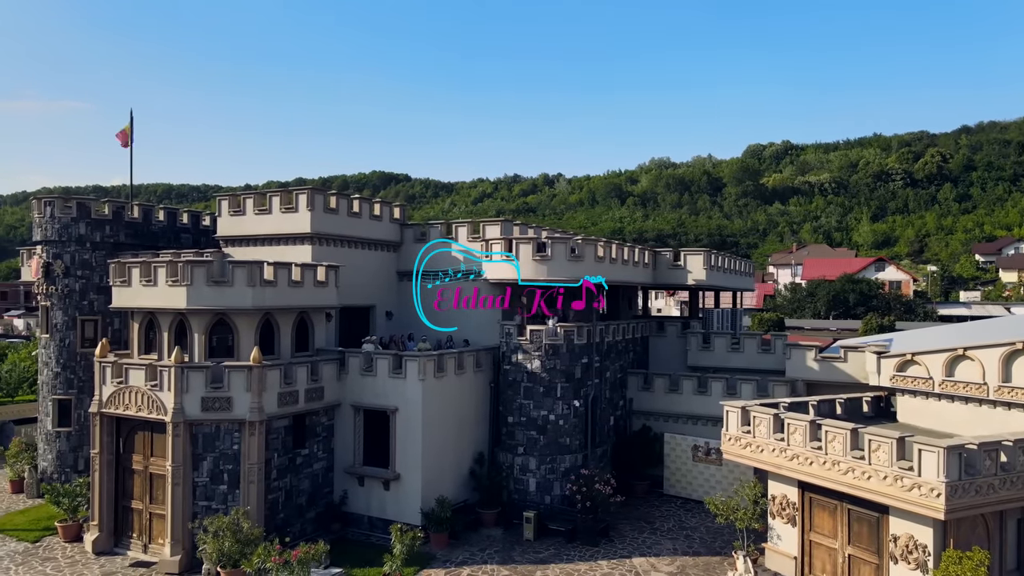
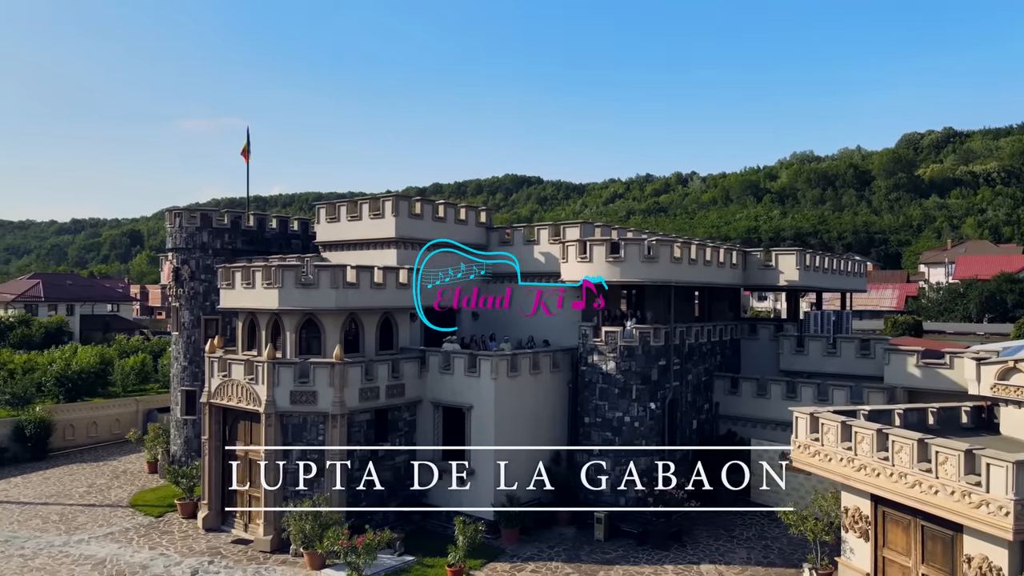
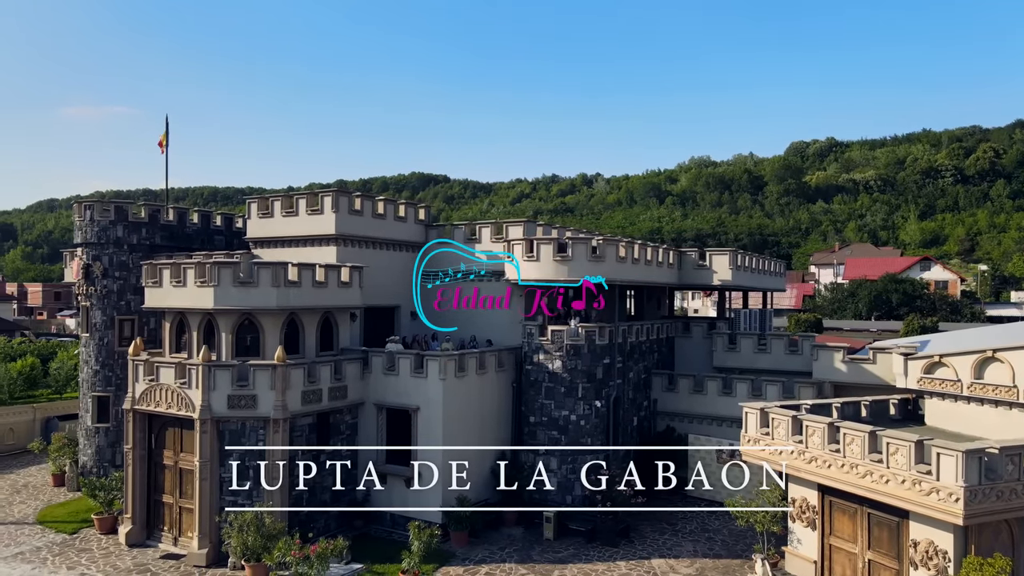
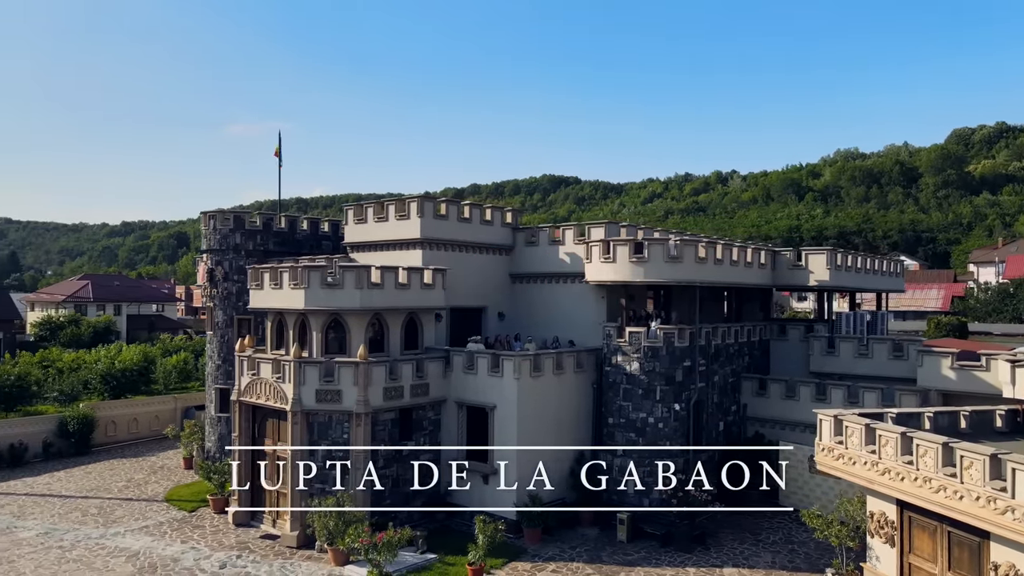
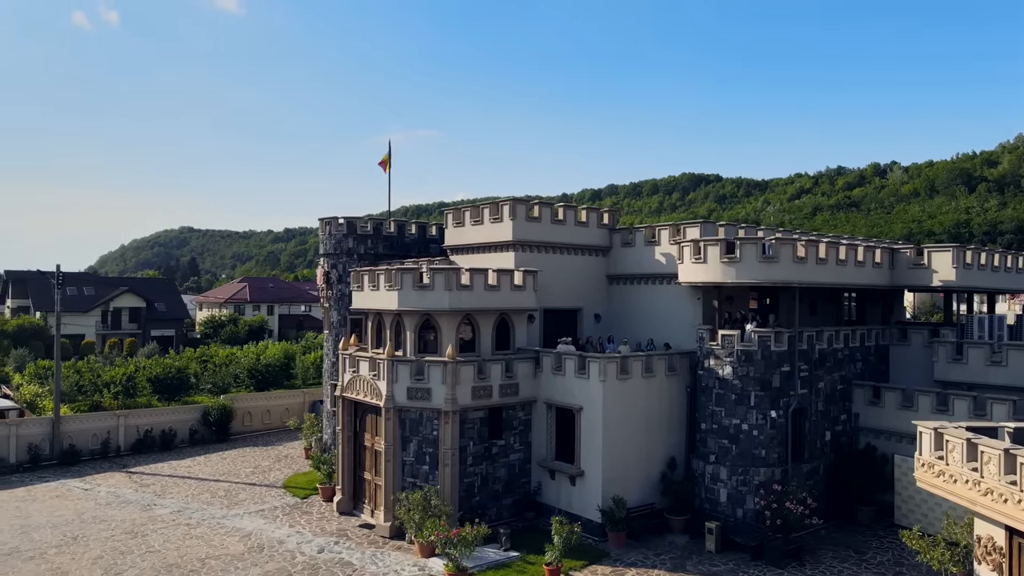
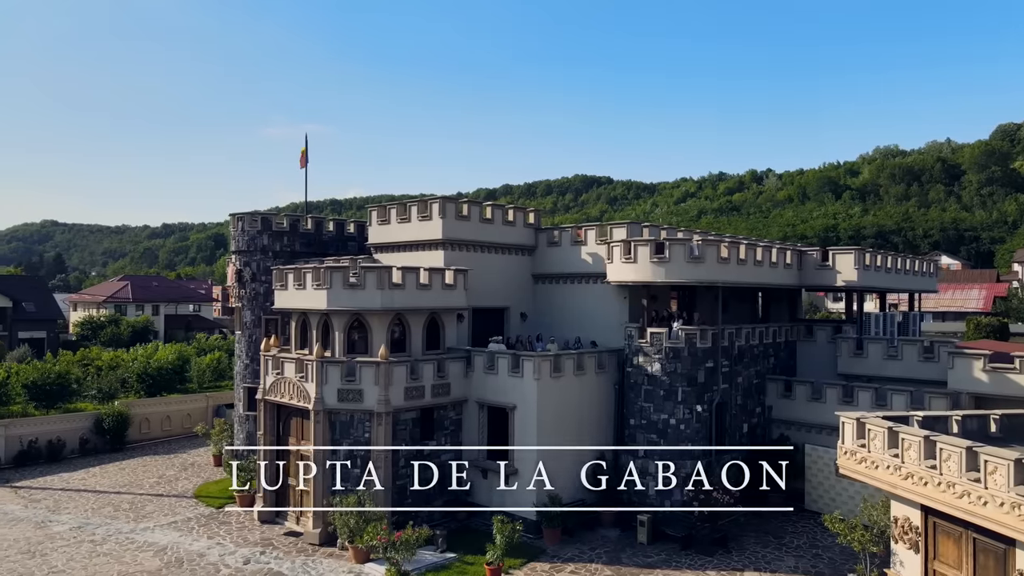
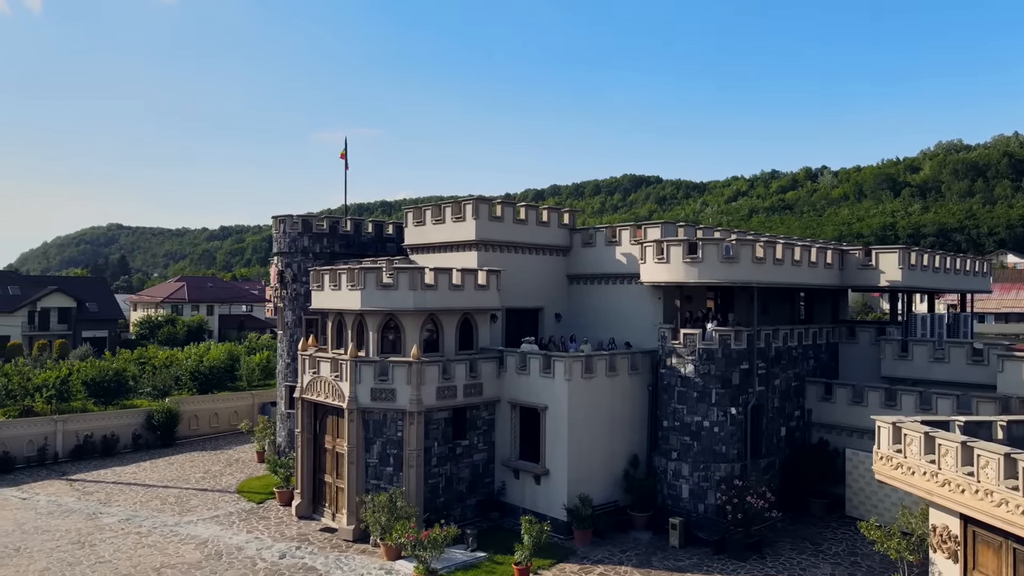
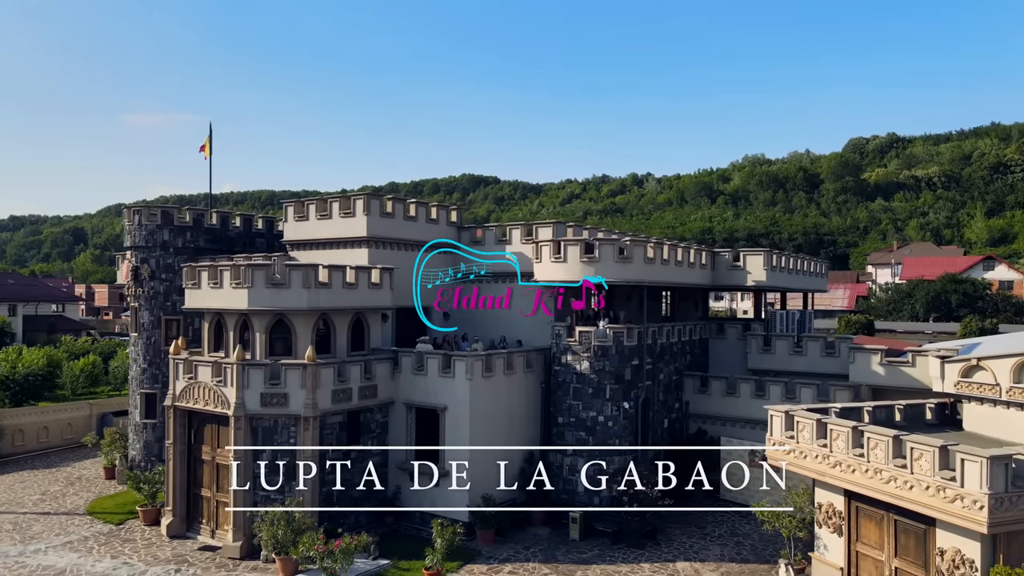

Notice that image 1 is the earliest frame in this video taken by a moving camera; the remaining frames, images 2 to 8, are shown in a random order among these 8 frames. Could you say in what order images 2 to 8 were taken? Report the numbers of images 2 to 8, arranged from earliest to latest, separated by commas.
3, 8, 2, 4, 6, 7, 5
